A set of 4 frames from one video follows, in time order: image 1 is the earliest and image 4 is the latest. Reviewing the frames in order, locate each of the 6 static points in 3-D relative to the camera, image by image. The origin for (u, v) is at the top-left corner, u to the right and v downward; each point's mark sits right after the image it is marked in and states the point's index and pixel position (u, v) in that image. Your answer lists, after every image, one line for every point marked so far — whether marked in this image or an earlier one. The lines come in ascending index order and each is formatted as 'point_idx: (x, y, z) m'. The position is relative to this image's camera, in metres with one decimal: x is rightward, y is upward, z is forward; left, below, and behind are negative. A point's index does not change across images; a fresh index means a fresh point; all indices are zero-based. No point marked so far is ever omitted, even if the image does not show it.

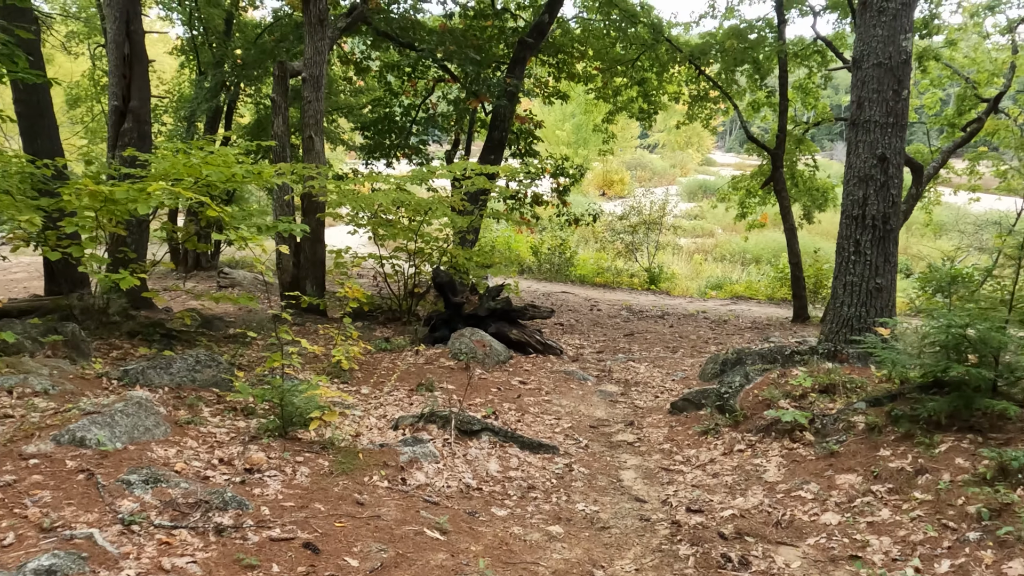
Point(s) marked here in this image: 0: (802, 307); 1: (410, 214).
0: (+4.0, -0.3, +10.4) m
1: (-1.1, +0.8, +7.9) m
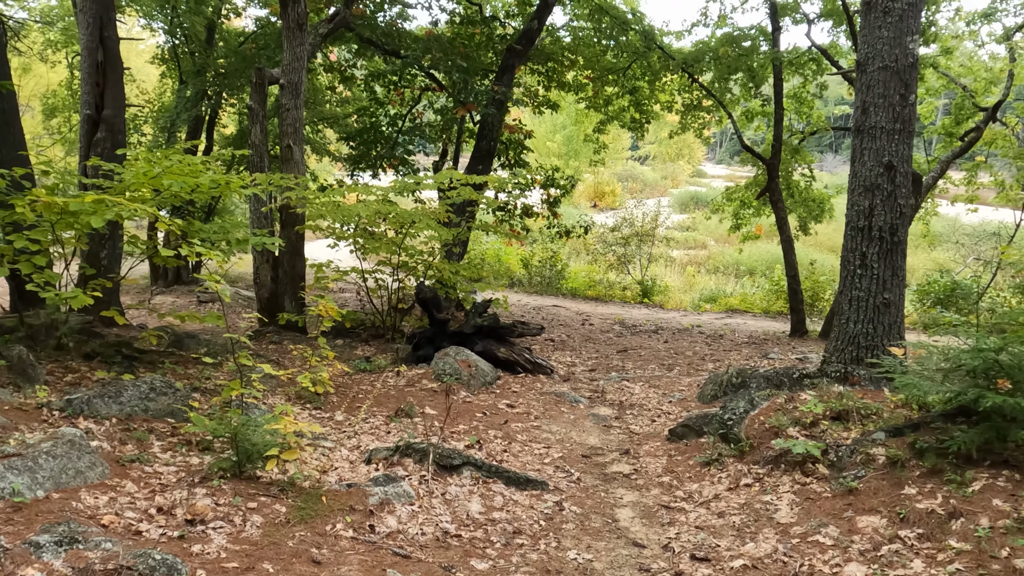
0: (+3.9, -0.4, +10.1) m
1: (-1.2, +0.6, +7.6) m
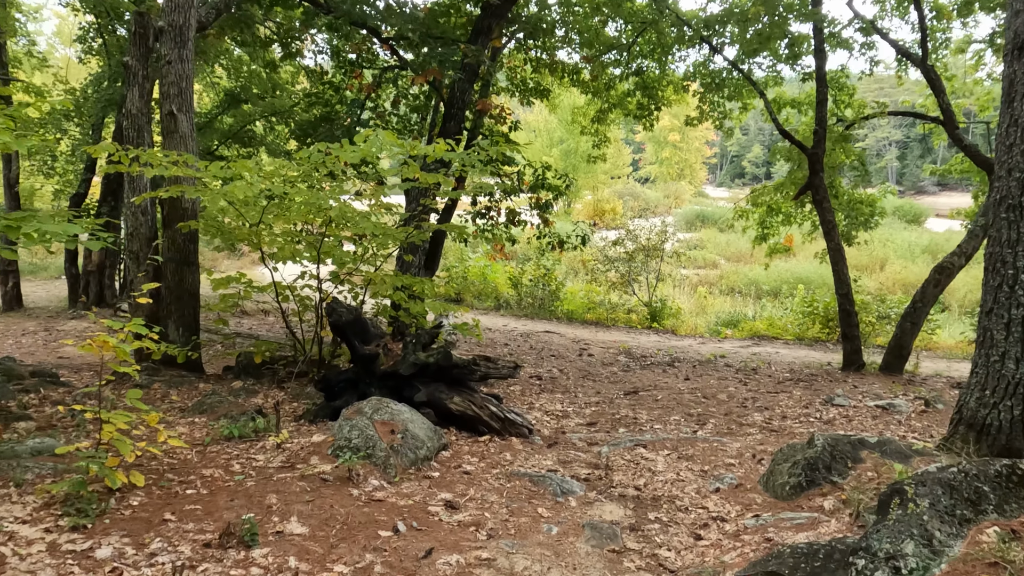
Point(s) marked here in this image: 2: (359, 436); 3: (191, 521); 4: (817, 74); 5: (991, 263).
0: (+3.6, -0.7, +7.9) m
1: (-1.4, +0.5, +5.5) m
2: (-0.7, -0.7, +3.4) m
3: (-1.1, -0.8, +2.6) m
4: (+3.5, +2.4, +8.7) m
5: (+2.2, +0.1, +3.5) m
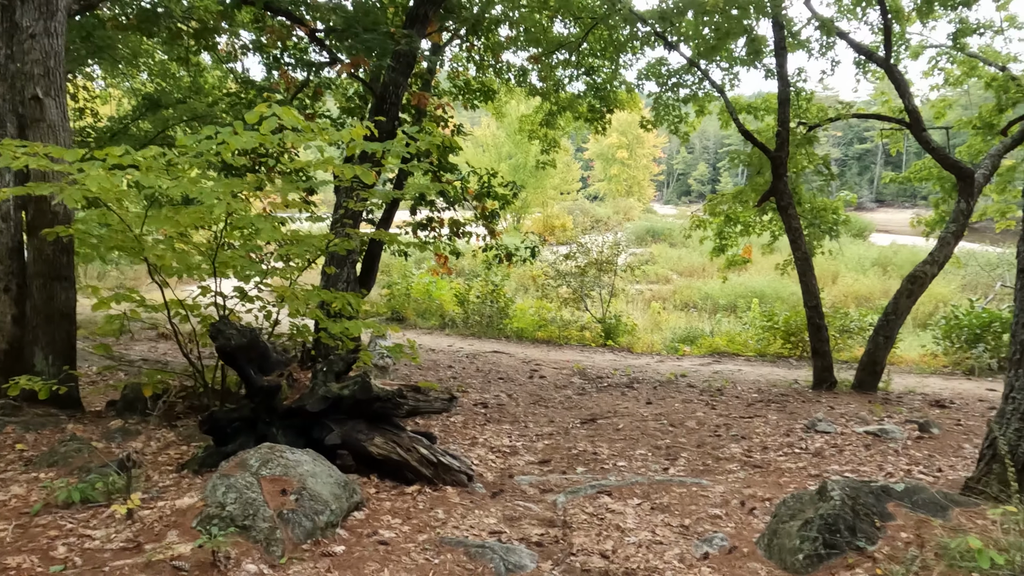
0: (+3.1, -0.8, +7.3) m
1: (-1.8, +0.4, +4.6) m
2: (-0.9, -0.7, +2.6) m
3: (-1.3, -0.9, +1.8) m
4: (+2.9, +2.3, +8.1) m
5: (+2.0, +0.1, +2.8) m
